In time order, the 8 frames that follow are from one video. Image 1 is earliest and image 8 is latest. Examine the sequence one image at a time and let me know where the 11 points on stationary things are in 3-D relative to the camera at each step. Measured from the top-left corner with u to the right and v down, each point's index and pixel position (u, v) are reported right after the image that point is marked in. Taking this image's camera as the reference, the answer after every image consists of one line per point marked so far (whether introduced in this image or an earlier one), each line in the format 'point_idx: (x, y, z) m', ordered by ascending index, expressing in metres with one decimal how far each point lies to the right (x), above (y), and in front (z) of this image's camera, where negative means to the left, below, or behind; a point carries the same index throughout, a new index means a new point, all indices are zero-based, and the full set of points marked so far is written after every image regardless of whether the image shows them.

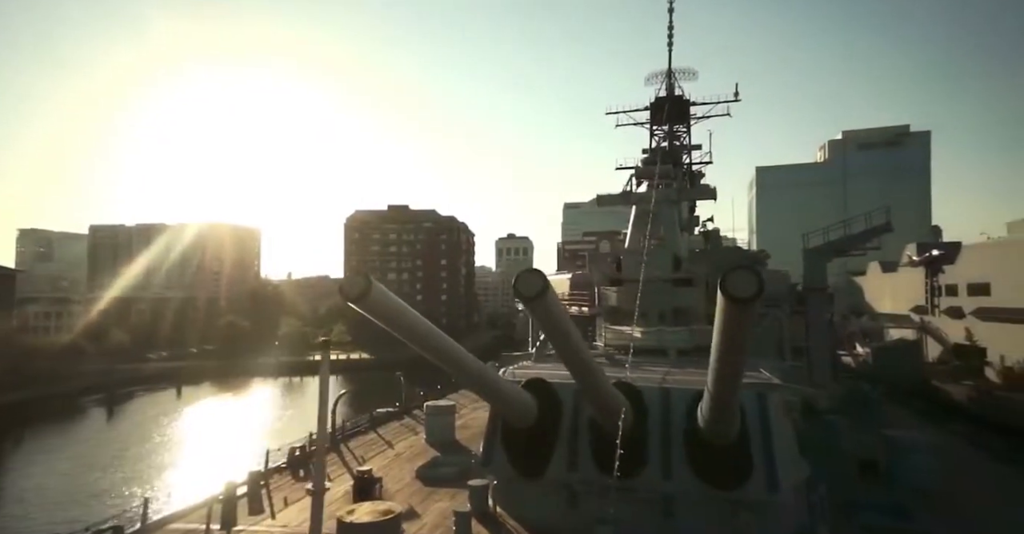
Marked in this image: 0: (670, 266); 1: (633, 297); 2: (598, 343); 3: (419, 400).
0: (+2.8, 0.0, +10.4) m
1: (+2.2, -0.5, +10.4) m
2: (+1.6, -1.4, +10.6) m
3: (-2.0, -3.0, +12.9) m
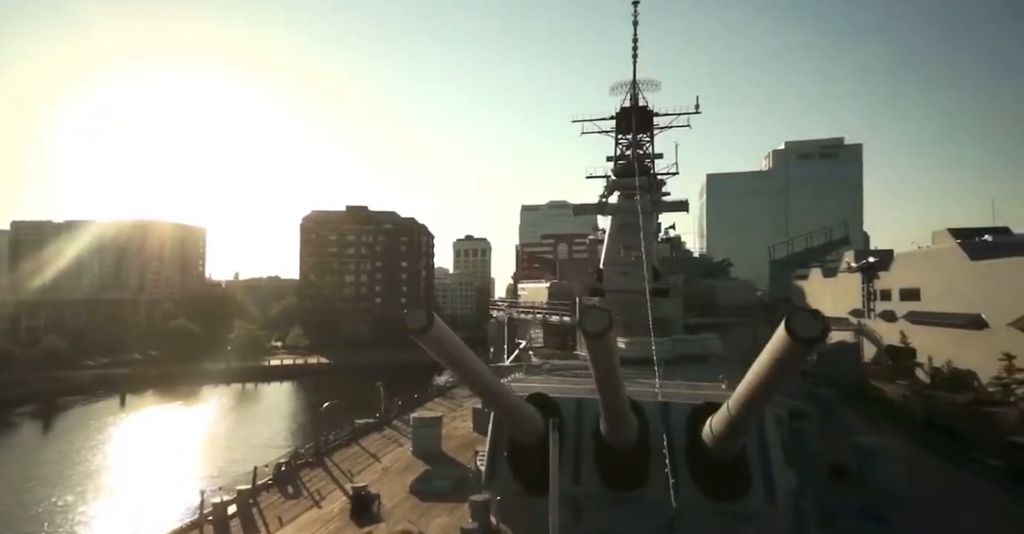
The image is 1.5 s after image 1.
0: (+2.6, -0.2, +10.8) m
1: (+1.9, -0.7, +10.7) m
2: (+1.3, -1.6, +10.8) m
3: (-2.5, -3.2, +12.8) m
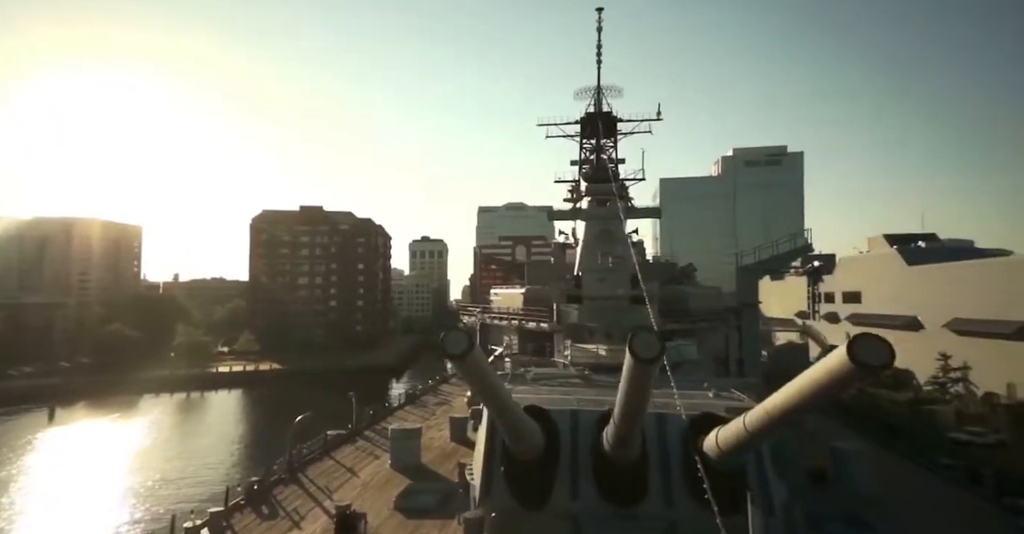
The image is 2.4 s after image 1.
0: (+2.2, -0.3, +10.8) m
1: (+1.5, -0.9, +10.7) m
2: (+0.9, -1.7, +10.8) m
3: (-3.1, -3.3, +12.4) m
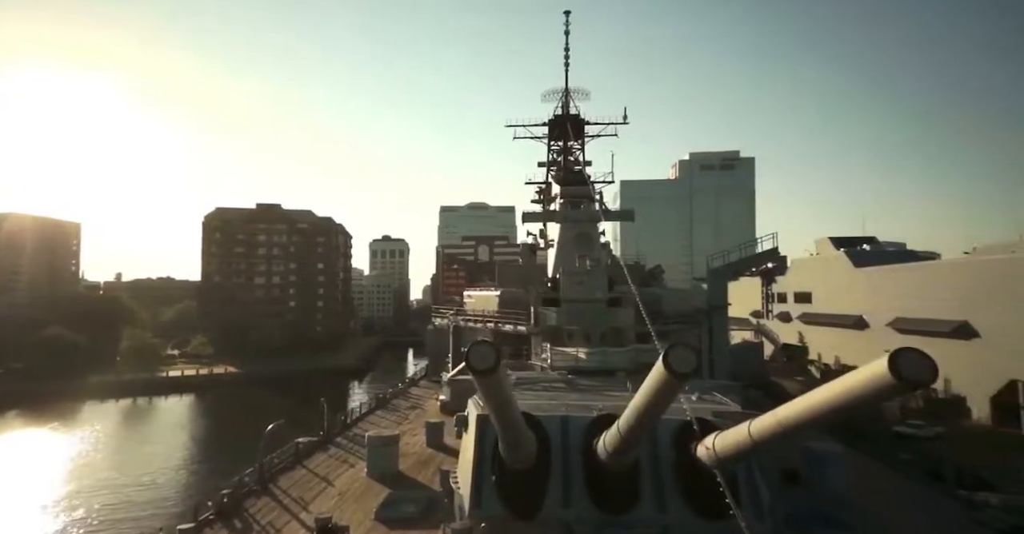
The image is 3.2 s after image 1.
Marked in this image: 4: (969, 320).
0: (+1.8, -0.4, +10.9) m
1: (+1.1, -0.9, +10.8) m
2: (+0.4, -1.8, +10.7) m
3: (-3.6, -3.3, +12.0) m
4: (+14.6, -1.7, +18.5) m
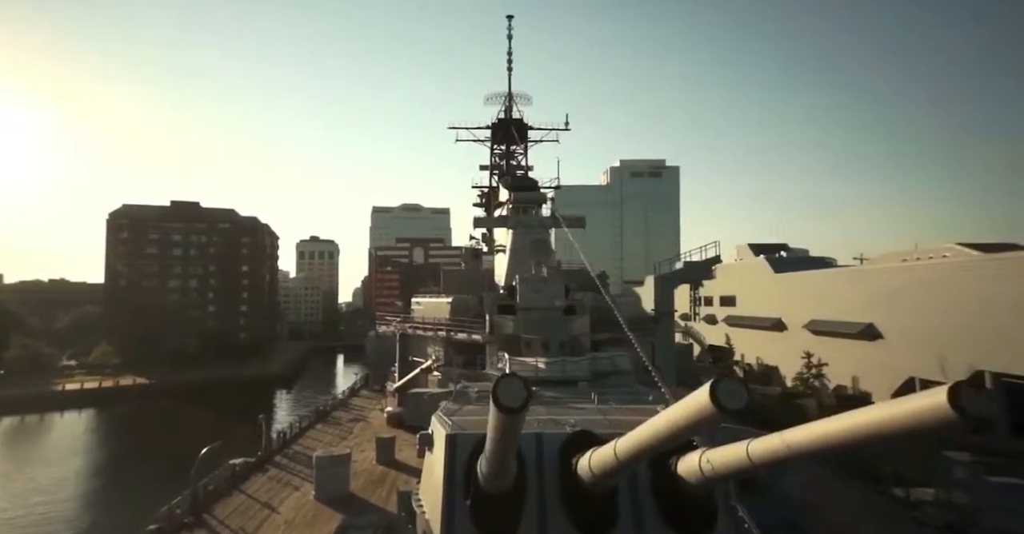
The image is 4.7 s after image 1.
0: (+0.9, -0.5, +10.8) m
1: (+0.3, -1.1, +10.6) m
2: (-0.4, -1.9, +10.4) m
3: (-4.5, -3.4, +11.2) m
4: (+12.6, -1.9, +20.0) m
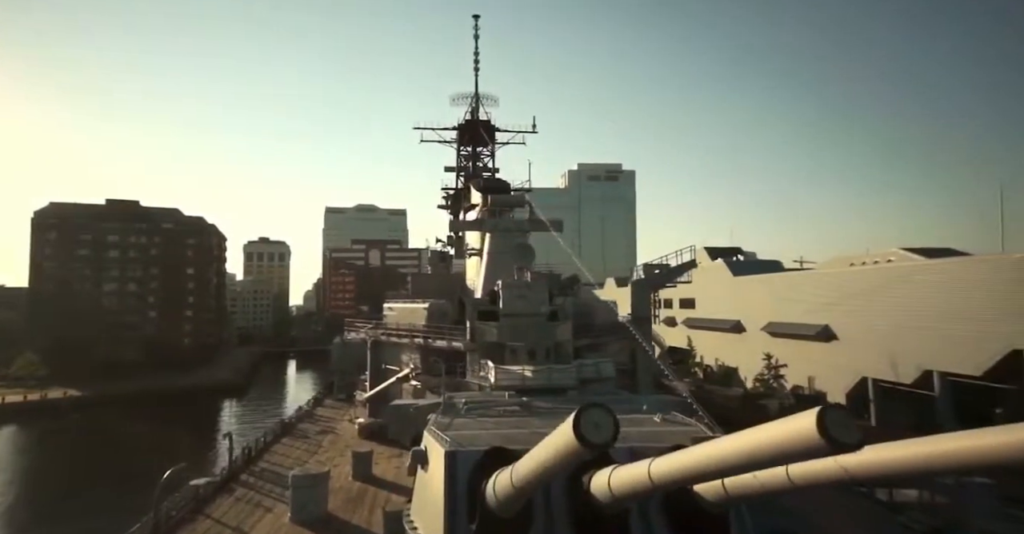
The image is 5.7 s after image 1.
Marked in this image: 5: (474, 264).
0: (+0.6, -0.6, +10.5) m
1: (0.0, -1.1, +10.2) m
2: (-0.6, -2.0, +10.0) m
3: (-4.9, -3.5, +10.4) m
4: (+11.4, -2.1, +20.8) m
5: (-1.0, +0.1, +14.3) m
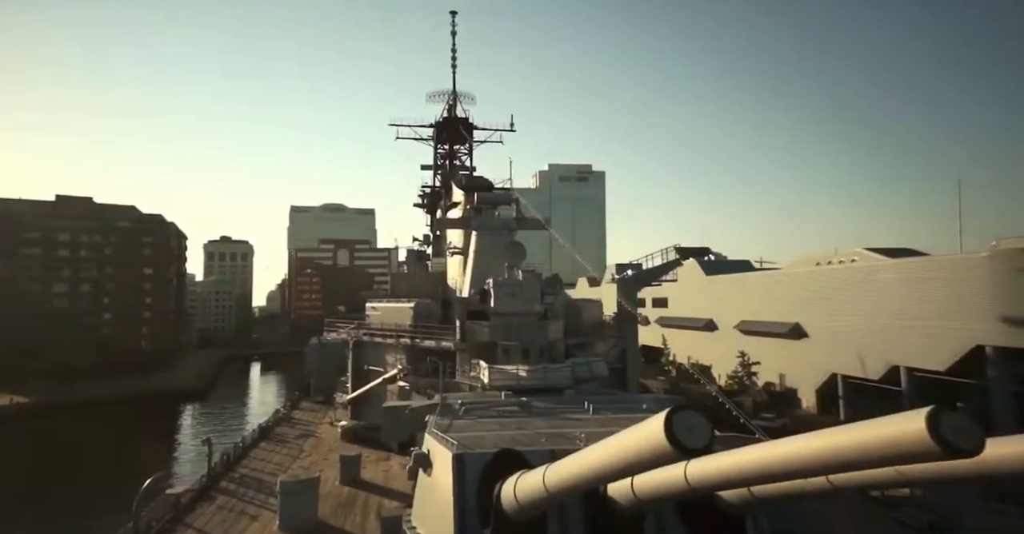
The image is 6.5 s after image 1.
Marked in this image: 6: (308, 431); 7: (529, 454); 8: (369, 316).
0: (+0.4, -0.6, +10.3) m
1: (-0.1, -1.1, +10.0) m
2: (-0.8, -1.9, +9.7) m
3: (-5.0, -3.5, +9.8) m
4: (+10.6, -2.0, +21.2) m
5: (-1.4, +0.1, +14.0) m
6: (-4.3, -3.5, +12.1) m
7: (+0.2, -2.0, +6.2) m
8: (-3.2, -1.1, +12.7) m
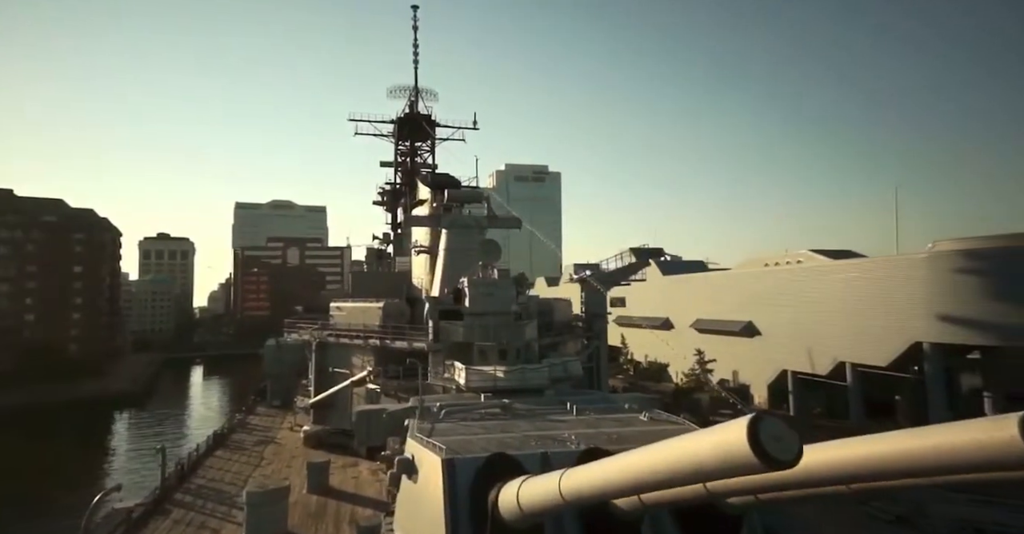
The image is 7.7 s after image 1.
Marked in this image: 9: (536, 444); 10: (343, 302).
0: (0.0, -0.5, +10.1) m
1: (-0.6, -1.1, +9.7) m
2: (-1.2, -1.9, +9.5) m
3: (-5.4, -3.4, +9.2) m
4: (+9.1, -2.0, +21.9) m
5: (-2.1, +0.1, +13.7) m
6: (-4.9, -3.4, +11.5) m
7: (+0.1, -2.0, +6.1) m
8: (-3.9, -1.1, +12.2) m
9: (+0.3, -2.0, +6.5) m
10: (-3.6, -0.7, +11.9) m
